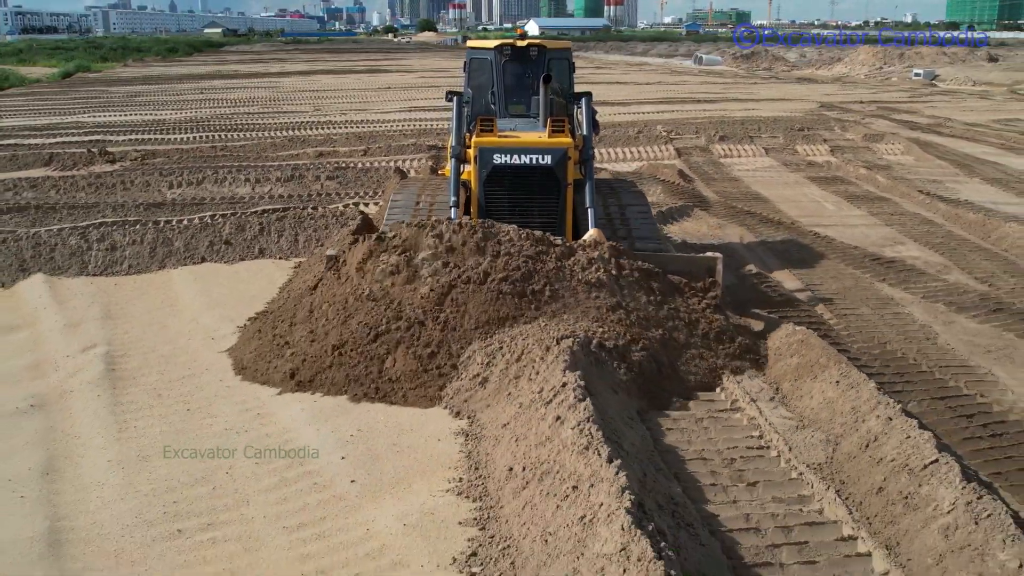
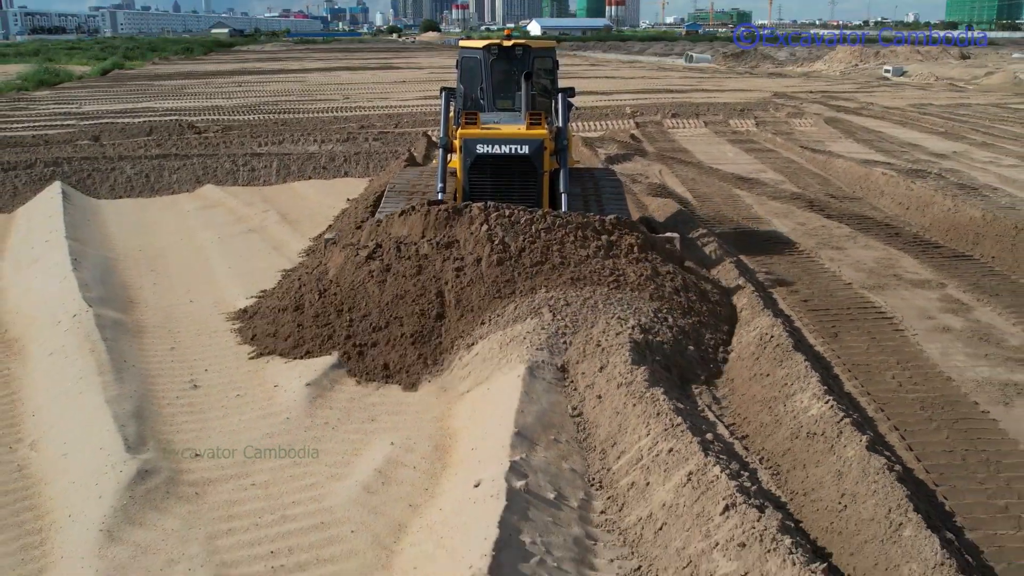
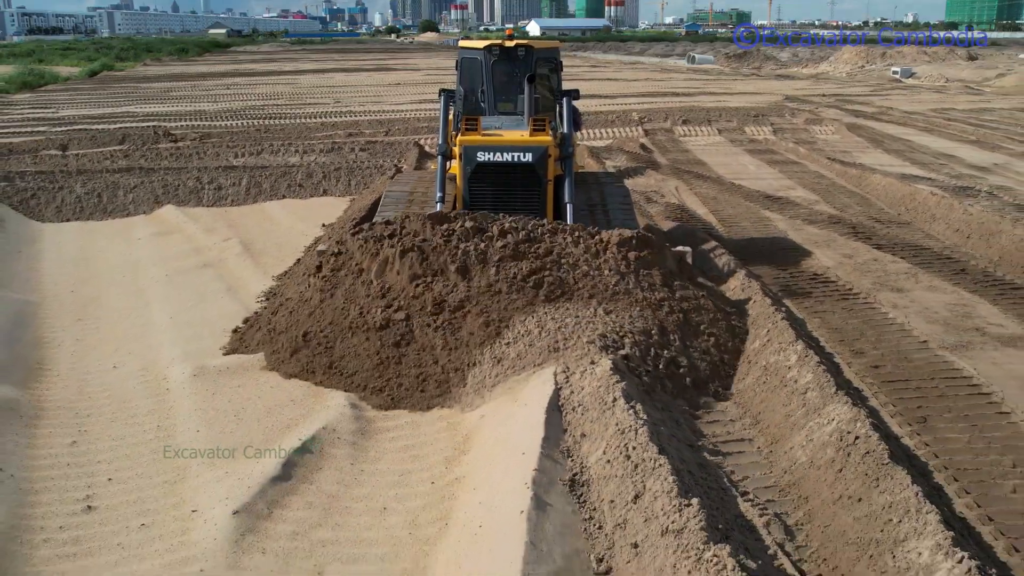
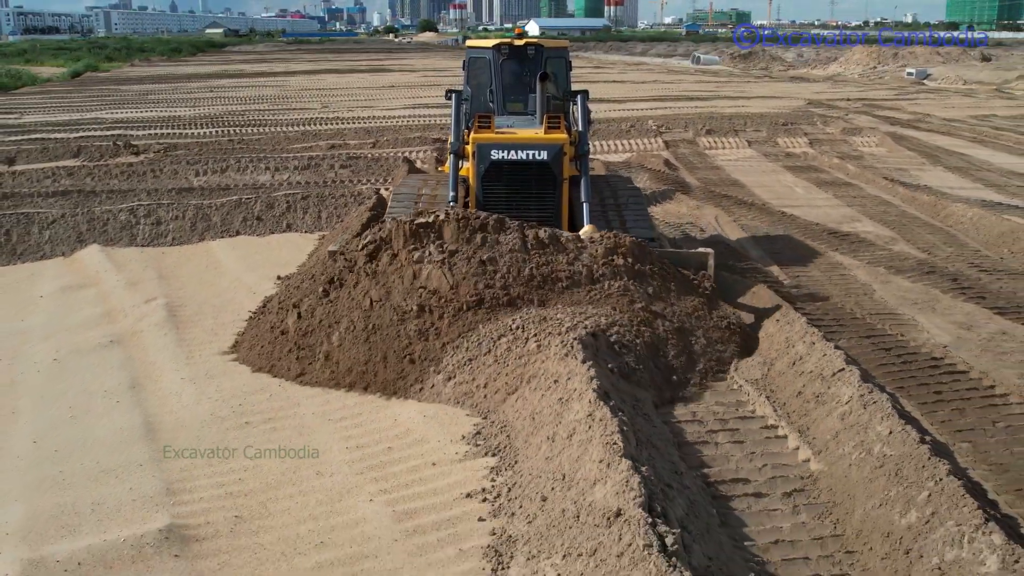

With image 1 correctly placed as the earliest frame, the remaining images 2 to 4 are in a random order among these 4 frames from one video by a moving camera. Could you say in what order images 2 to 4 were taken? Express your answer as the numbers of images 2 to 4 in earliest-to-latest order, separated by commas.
4, 3, 2
